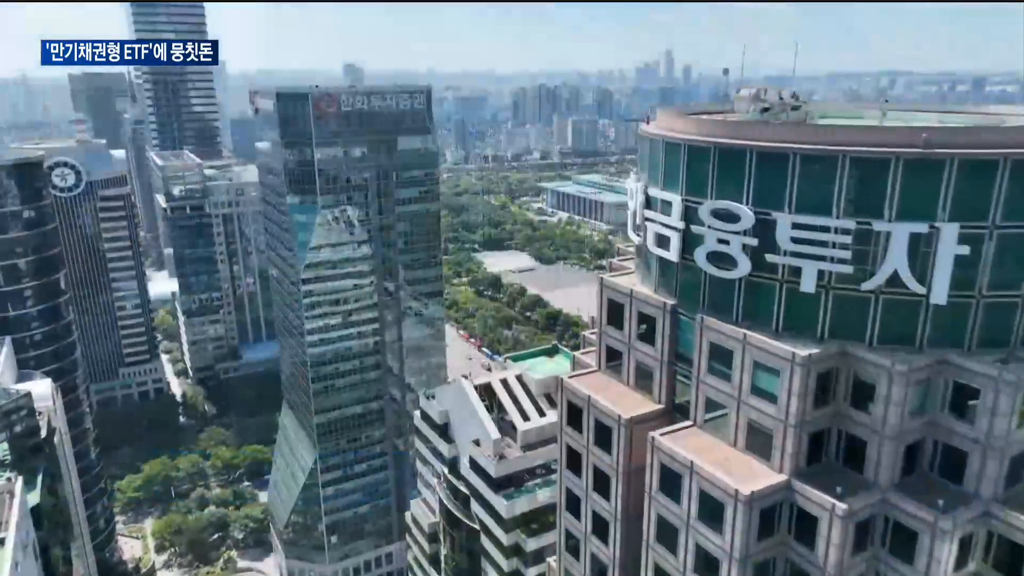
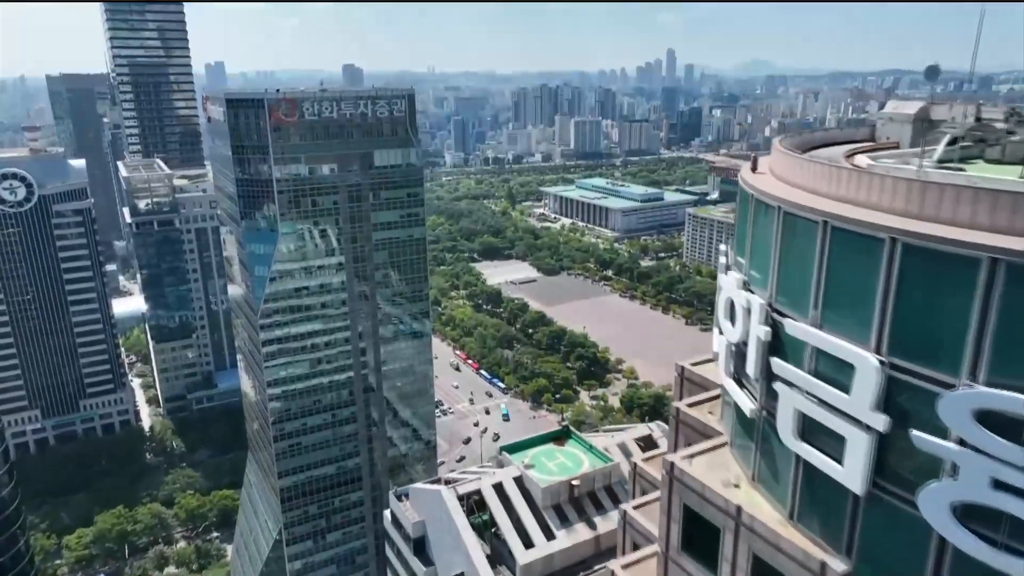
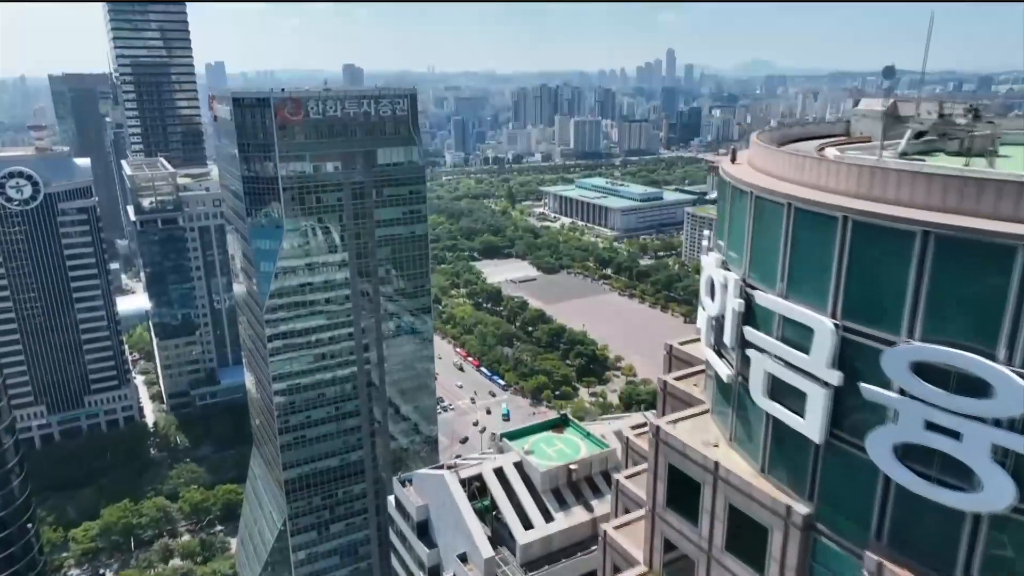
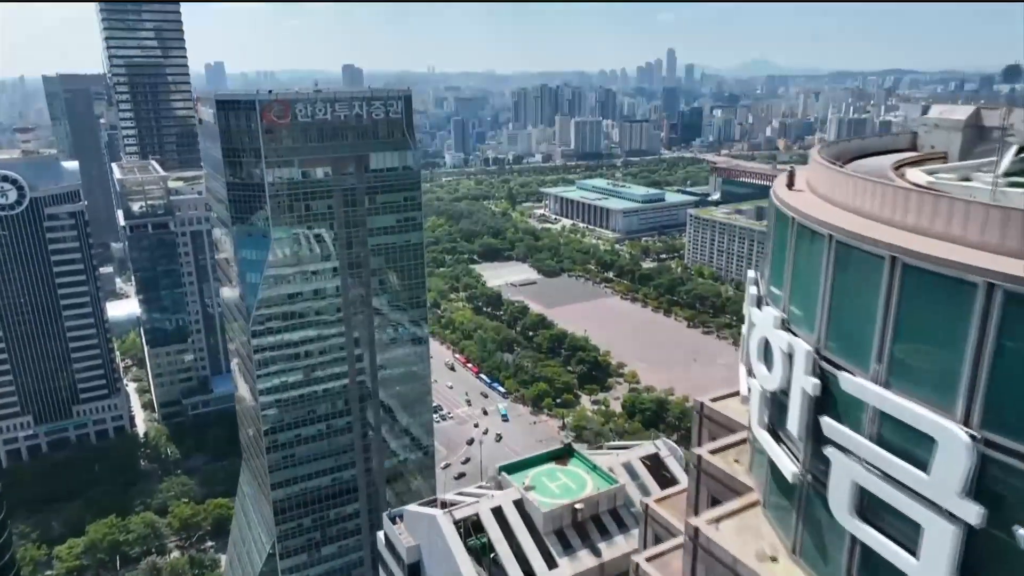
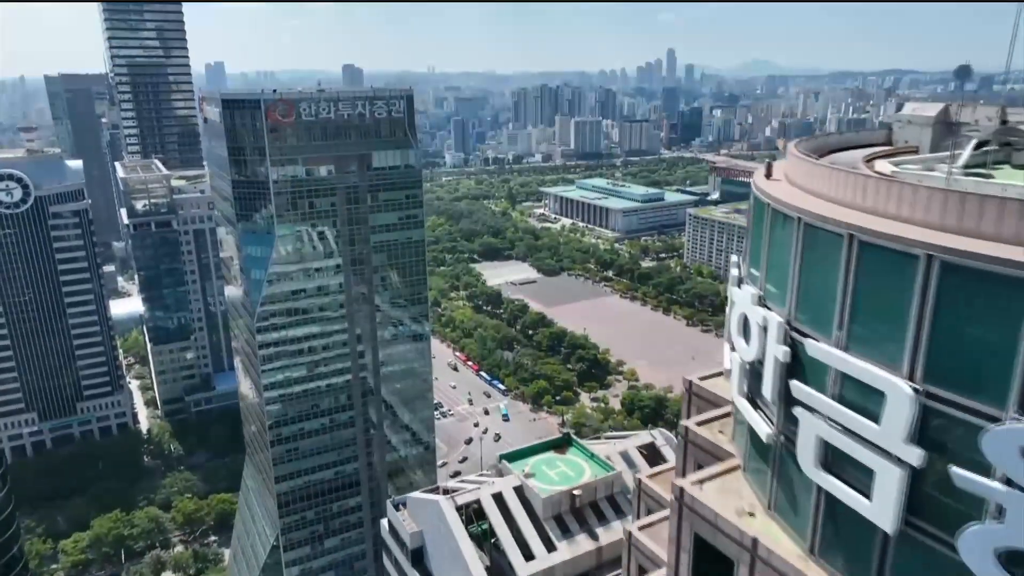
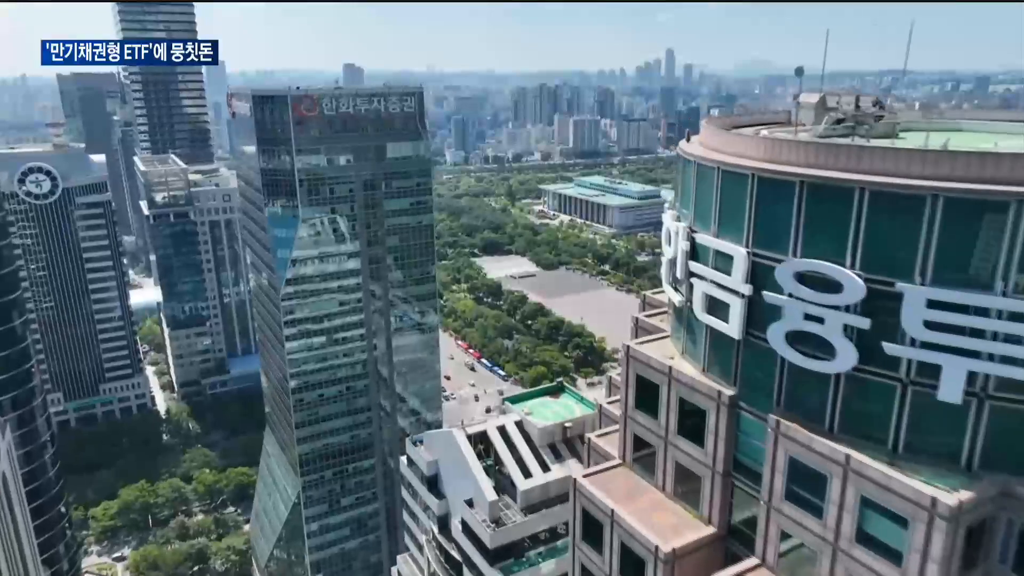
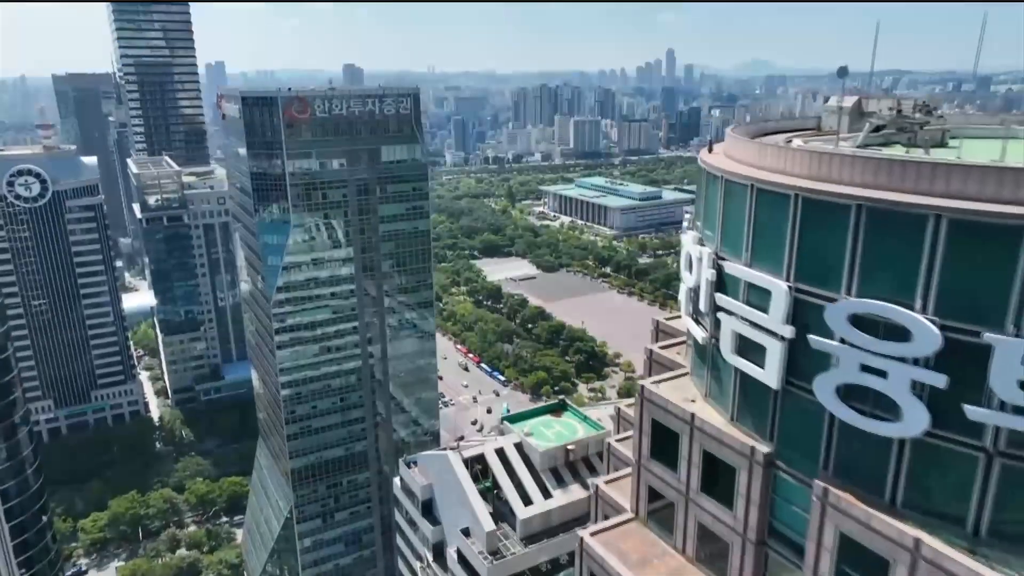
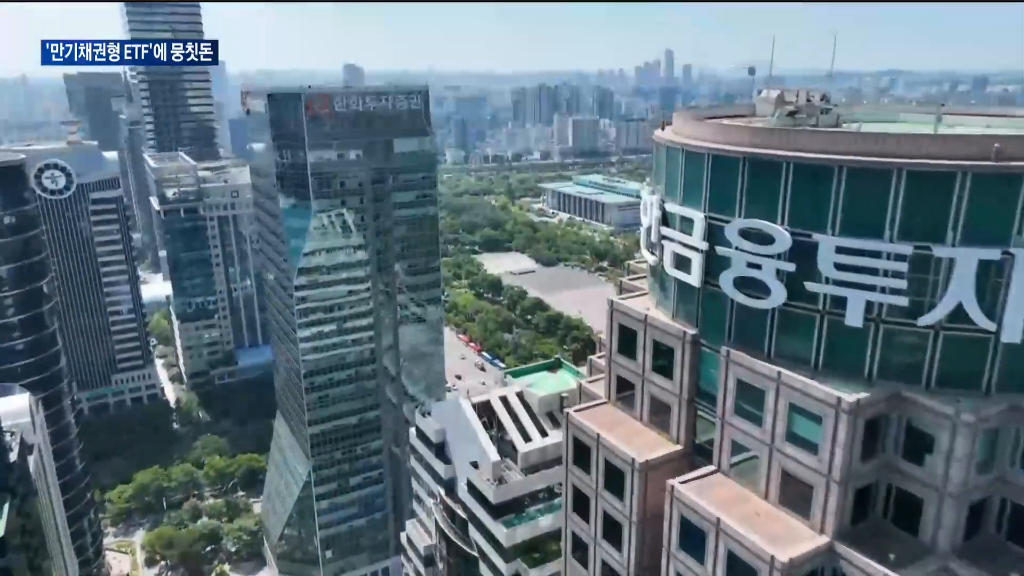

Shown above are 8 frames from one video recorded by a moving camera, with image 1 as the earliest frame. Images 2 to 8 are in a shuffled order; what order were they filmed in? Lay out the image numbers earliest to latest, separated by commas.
8, 6, 7, 3, 2, 5, 4
